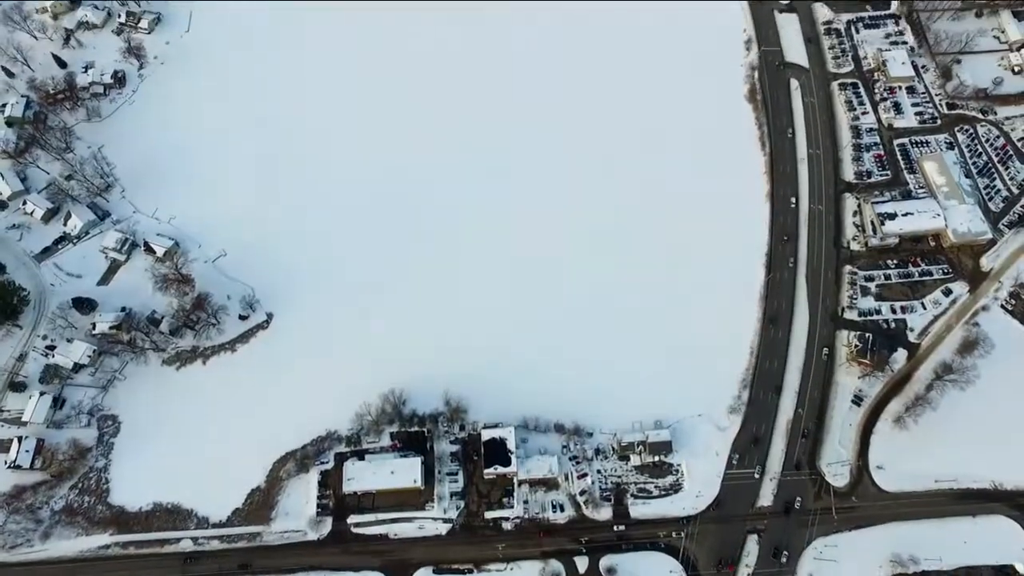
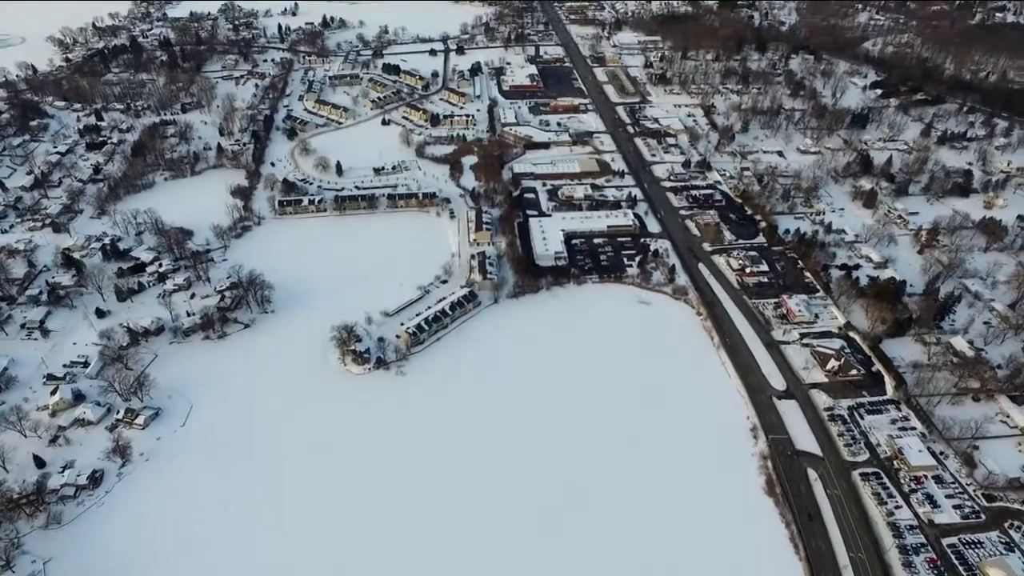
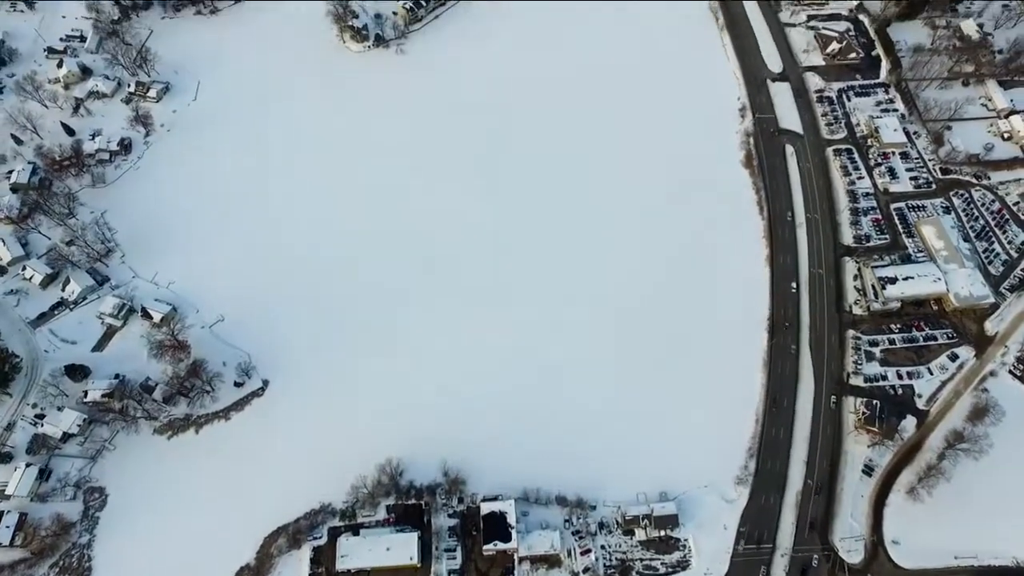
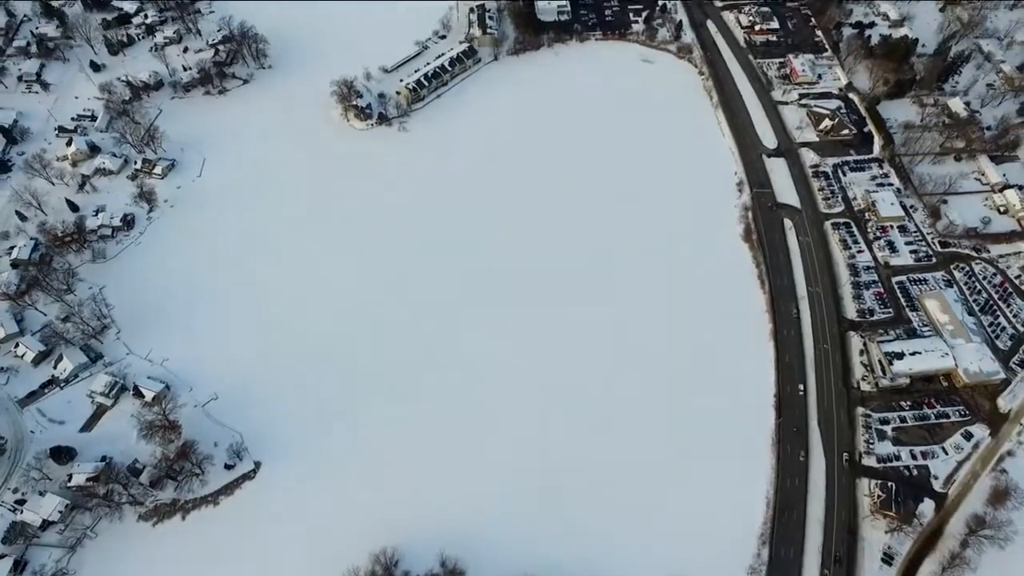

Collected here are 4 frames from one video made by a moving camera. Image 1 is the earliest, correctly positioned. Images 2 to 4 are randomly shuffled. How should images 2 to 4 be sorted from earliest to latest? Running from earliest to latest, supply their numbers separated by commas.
3, 4, 2
